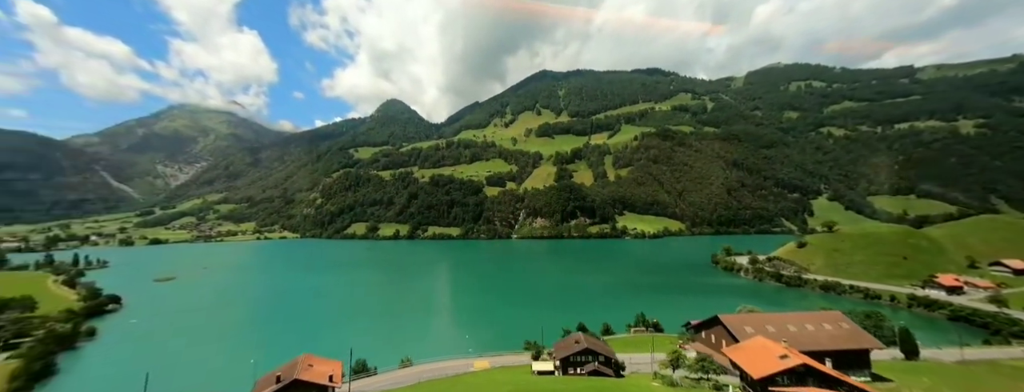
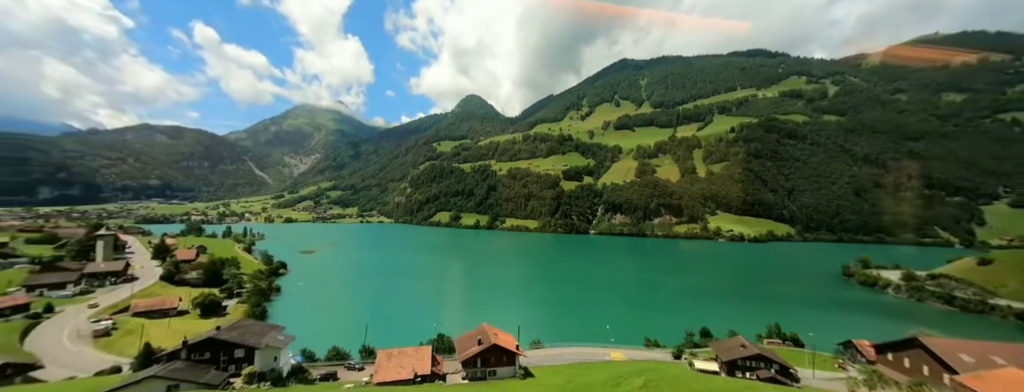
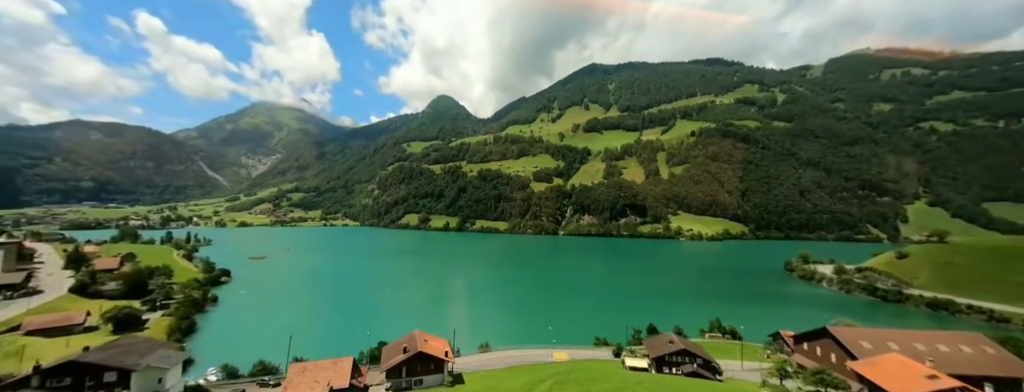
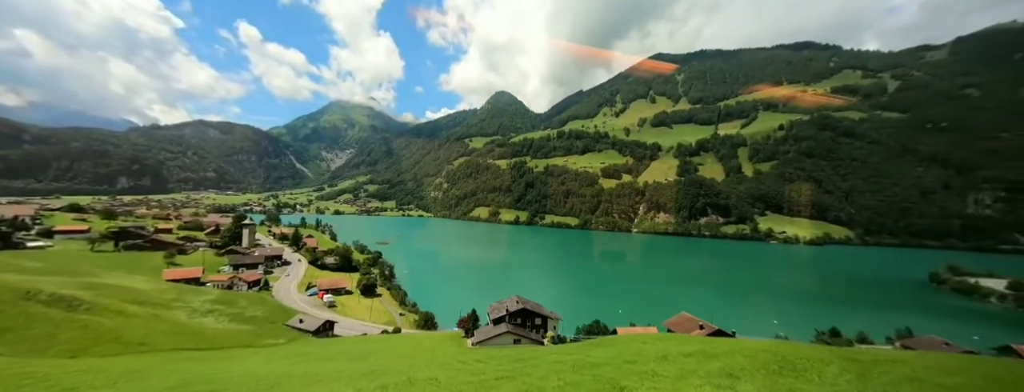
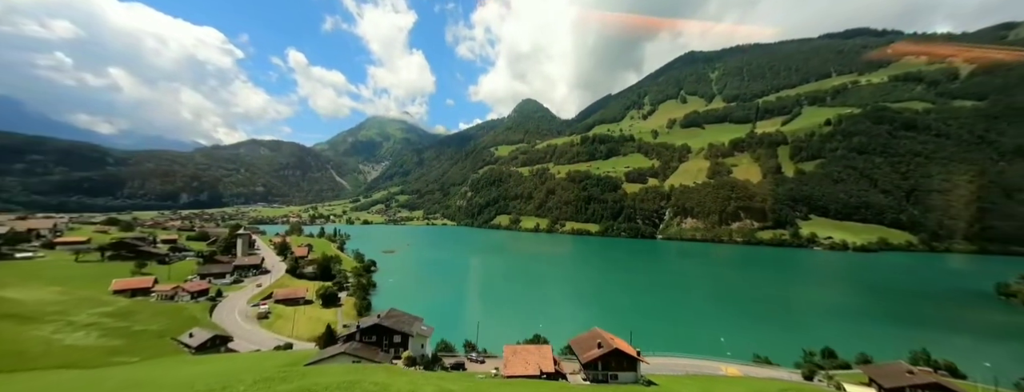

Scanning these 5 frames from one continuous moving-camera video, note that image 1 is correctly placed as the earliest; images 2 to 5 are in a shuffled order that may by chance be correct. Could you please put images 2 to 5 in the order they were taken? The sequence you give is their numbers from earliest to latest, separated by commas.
3, 2, 5, 4
